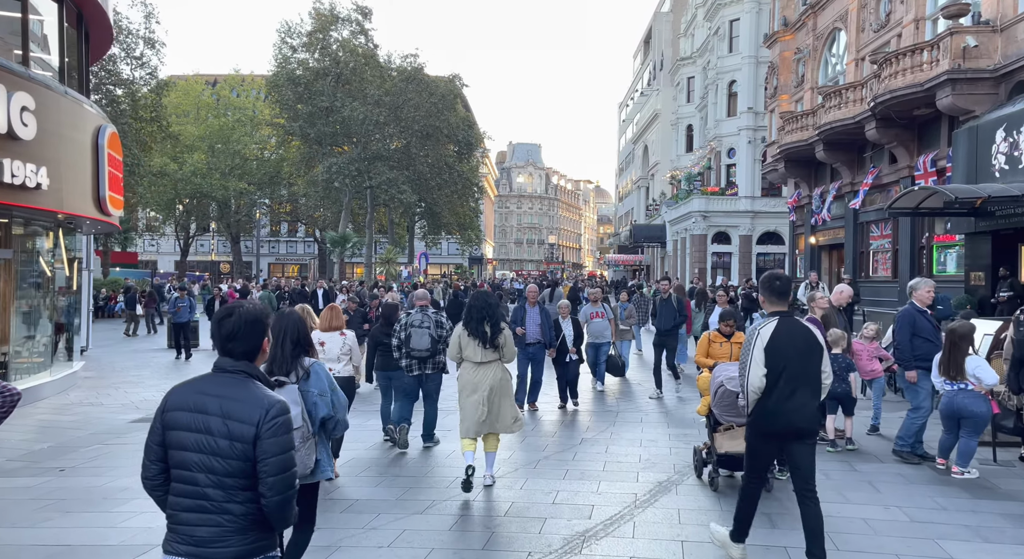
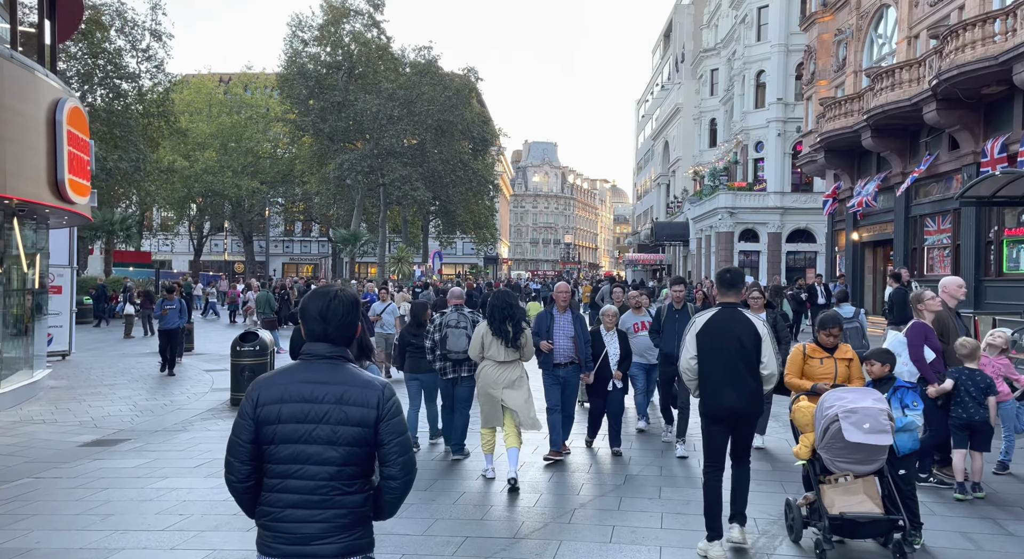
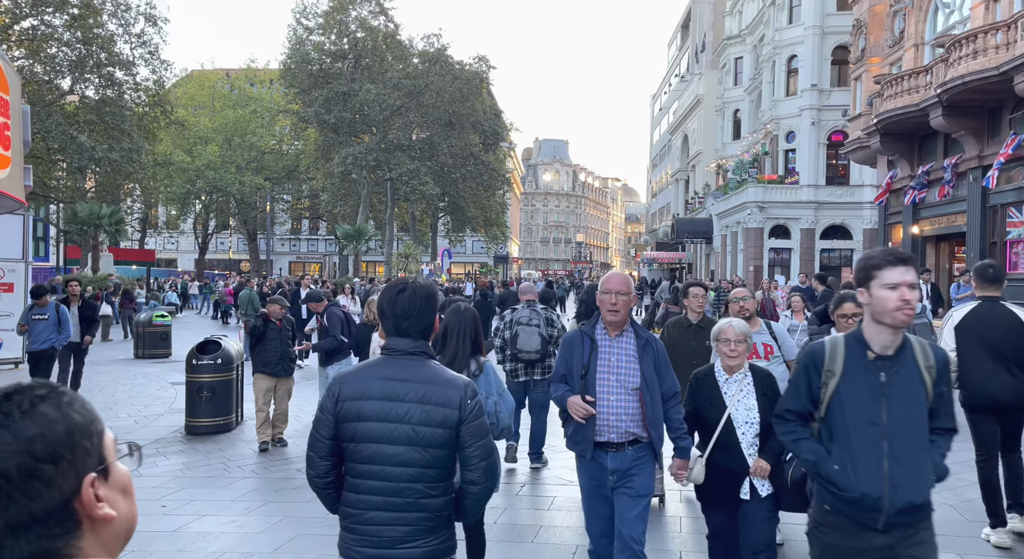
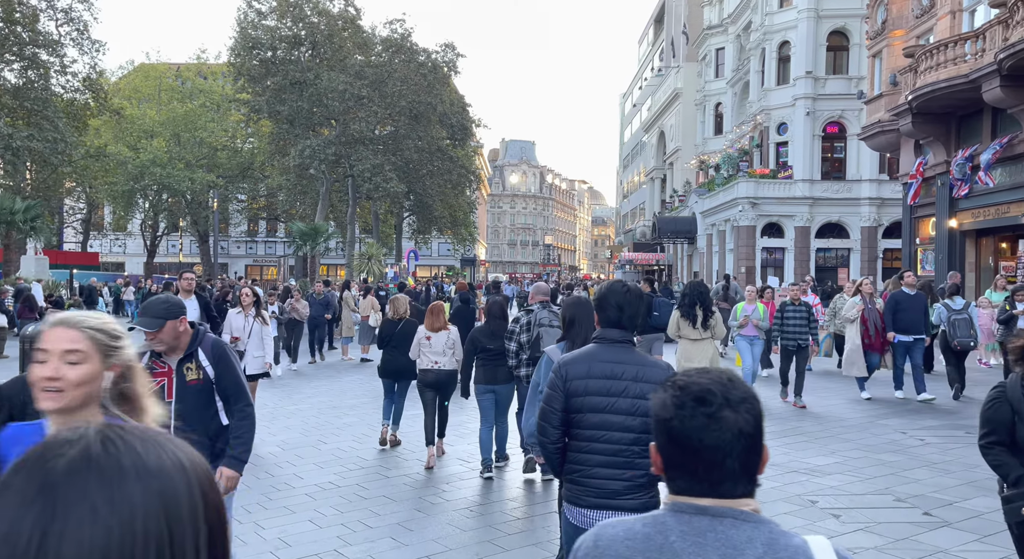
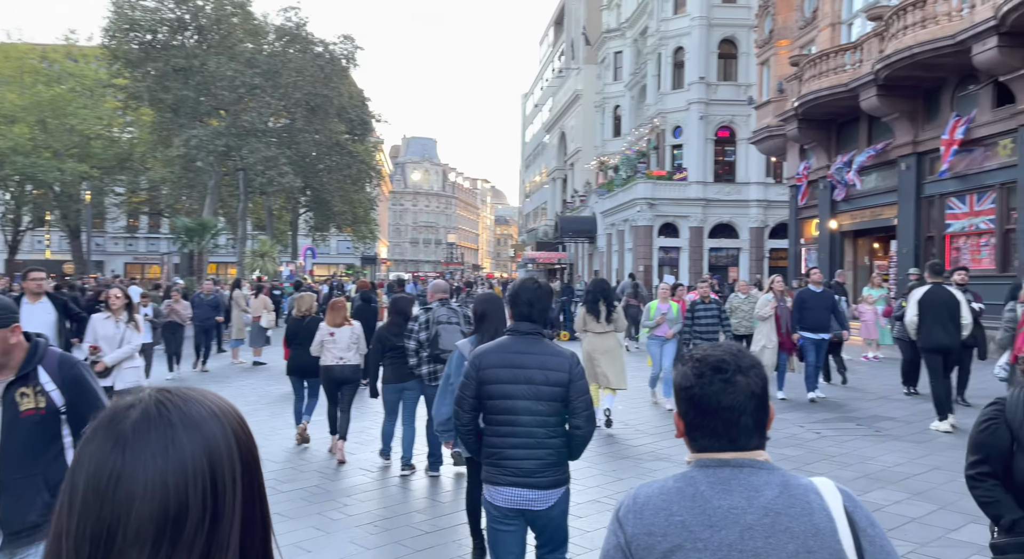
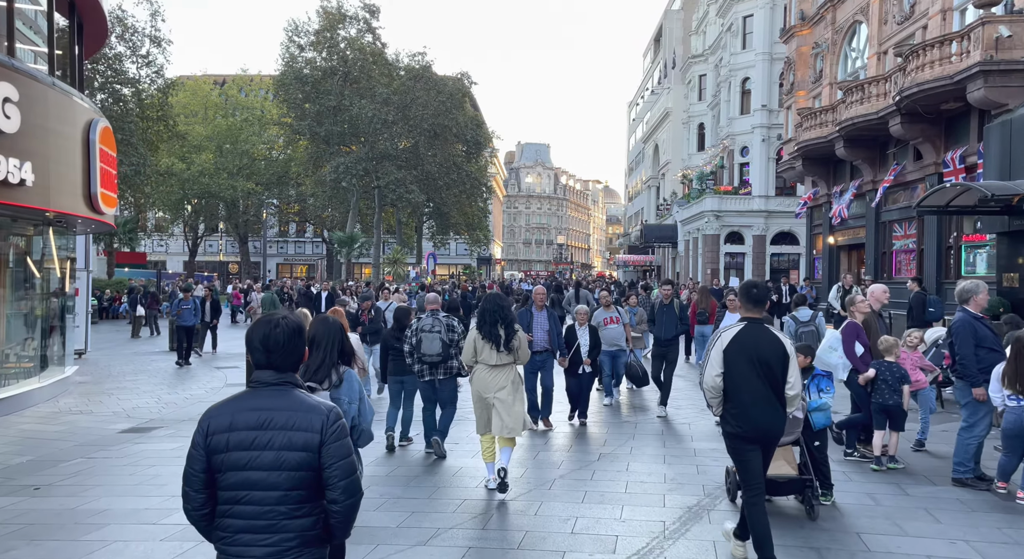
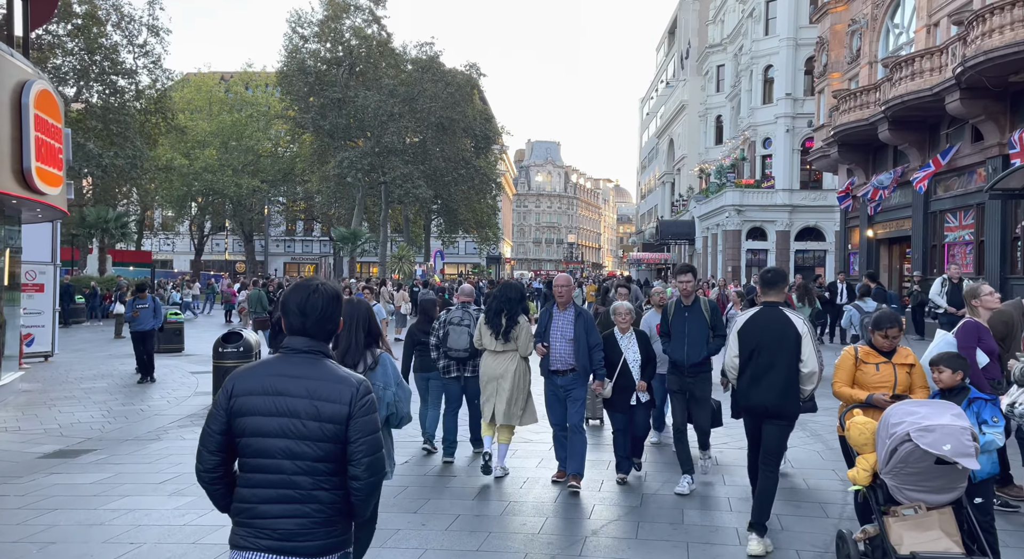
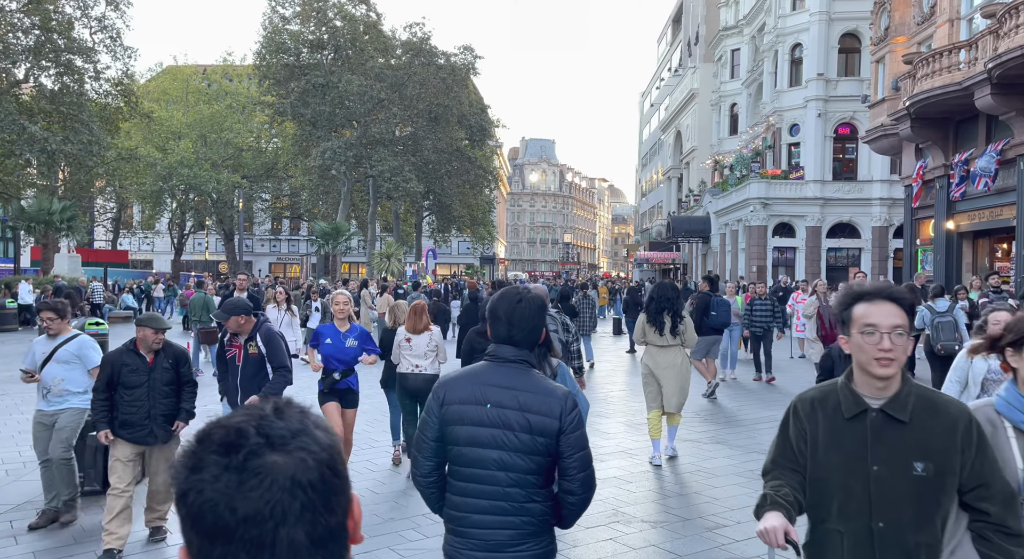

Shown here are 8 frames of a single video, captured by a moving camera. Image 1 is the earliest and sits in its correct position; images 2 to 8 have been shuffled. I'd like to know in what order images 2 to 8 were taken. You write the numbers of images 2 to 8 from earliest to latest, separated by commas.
6, 2, 7, 3, 8, 4, 5
